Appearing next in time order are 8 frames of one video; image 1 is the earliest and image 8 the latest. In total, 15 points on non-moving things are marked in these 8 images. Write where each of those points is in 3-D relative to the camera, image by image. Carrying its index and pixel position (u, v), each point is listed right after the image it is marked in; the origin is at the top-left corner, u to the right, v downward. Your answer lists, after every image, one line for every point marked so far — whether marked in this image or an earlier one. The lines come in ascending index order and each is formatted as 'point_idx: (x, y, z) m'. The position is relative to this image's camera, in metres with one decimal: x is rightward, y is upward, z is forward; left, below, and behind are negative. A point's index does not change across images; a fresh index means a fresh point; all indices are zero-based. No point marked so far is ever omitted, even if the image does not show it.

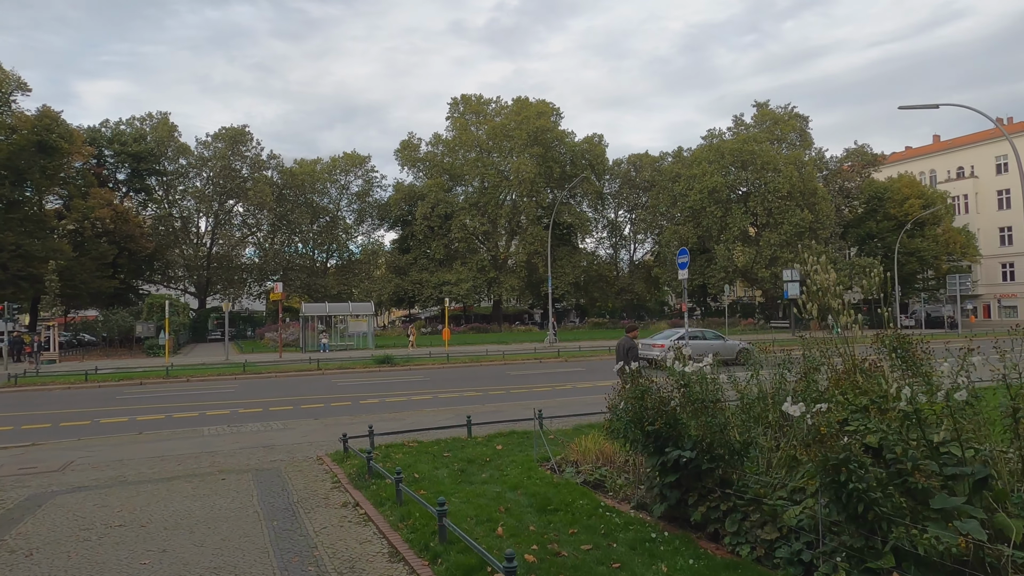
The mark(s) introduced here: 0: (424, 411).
0: (-1.7, -2.5, +13.2) m
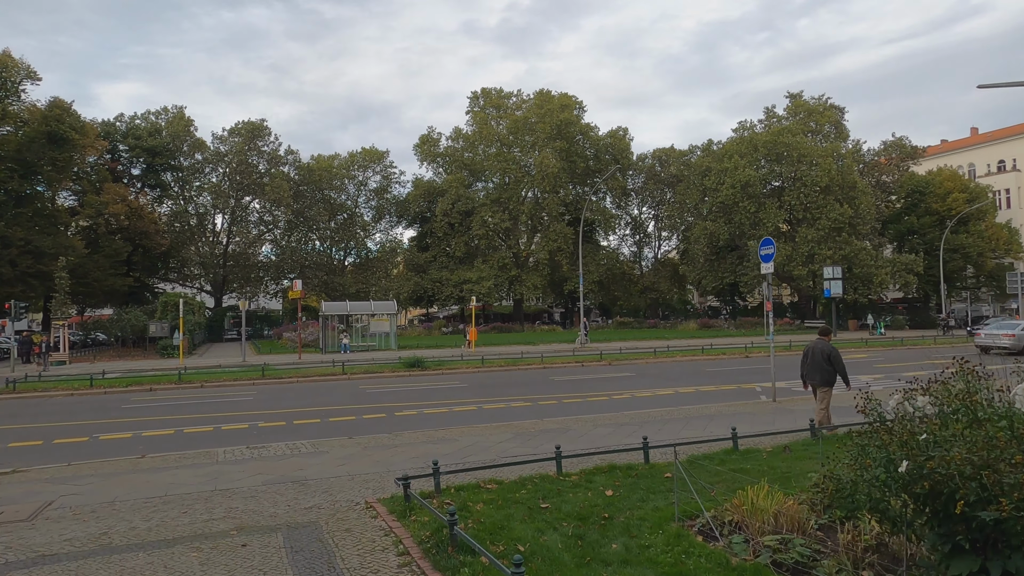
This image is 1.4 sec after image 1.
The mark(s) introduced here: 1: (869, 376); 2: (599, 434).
0: (-0.5, -2.4, +11.2) m
1: (+10.5, -2.6, +19.4) m
2: (+1.4, -2.3, +10.4) m
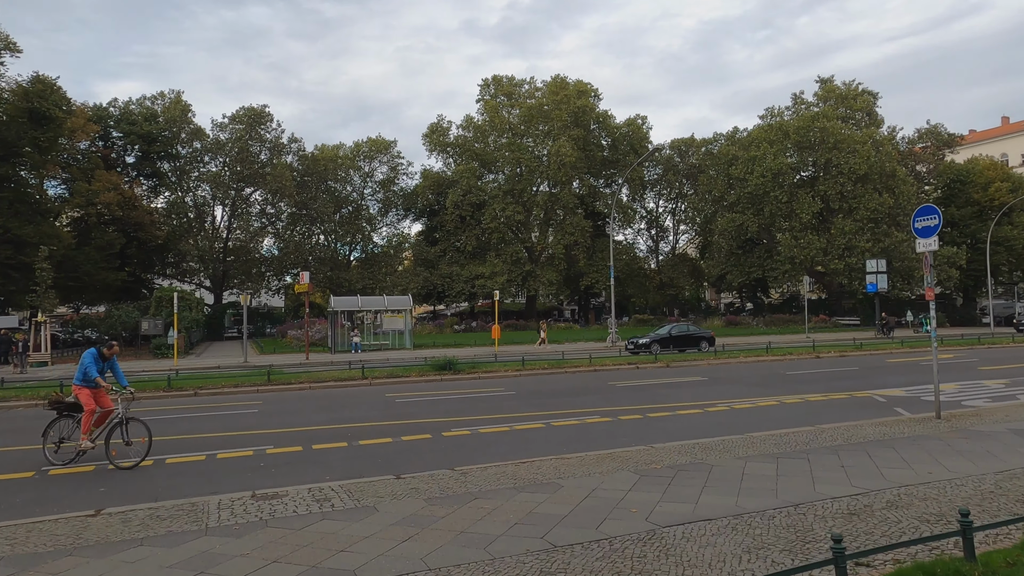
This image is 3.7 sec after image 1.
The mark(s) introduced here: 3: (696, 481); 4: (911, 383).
0: (+0.8, -2.1, +8.1) m
1: (+11.9, -2.3, +16.2) m
2: (+2.7, -2.0, +7.2) m
3: (+1.9, -2.0, +6.8) m
4: (+9.9, -2.4, +16.4) m
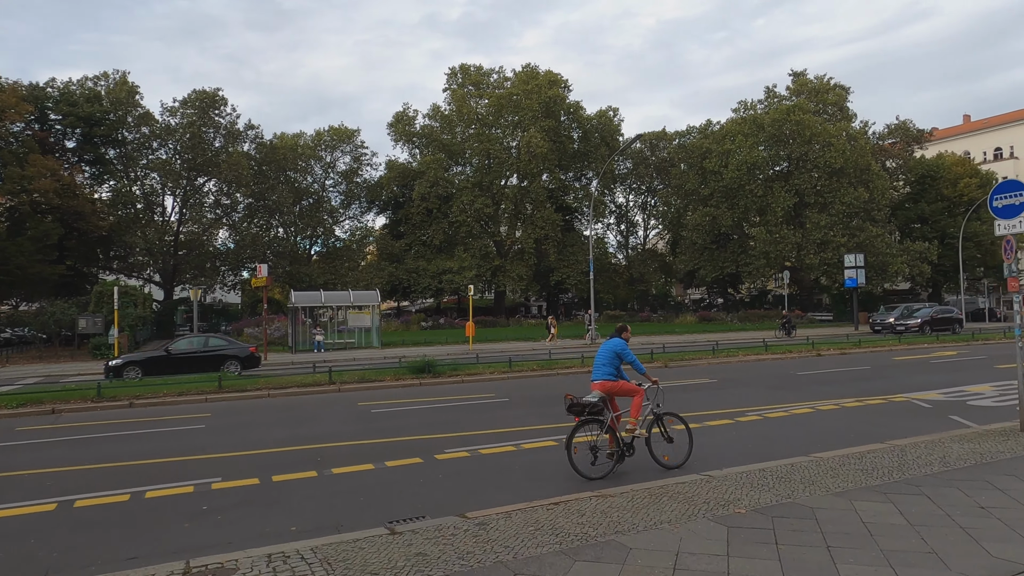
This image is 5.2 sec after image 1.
0: (+1.1, -2.0, +6.1) m
1: (+11.7, -2.1, +14.9) m
2: (+3.1, -1.9, +5.4) m
3: (+2.3, -1.9, +5.0) m
4: (+9.7, -2.2, +15.0) m
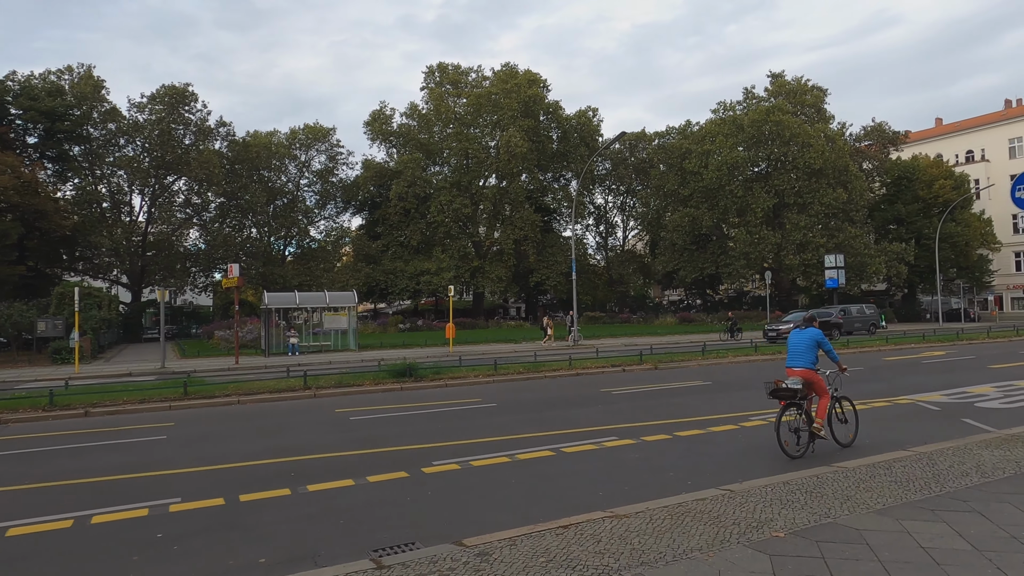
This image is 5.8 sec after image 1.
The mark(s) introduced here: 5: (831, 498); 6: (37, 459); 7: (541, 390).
0: (+1.1, -1.9, +5.4) m
1: (+11.4, -2.1, +14.5) m
2: (+3.1, -1.8, +4.8) m
3: (+2.3, -1.8, +4.3) m
4: (+9.4, -2.1, +14.5) m
5: (+2.9, -1.9, +6.0) m
6: (-6.6, -2.4, +9.3) m
7: (+0.6, -2.3, +14.7) m
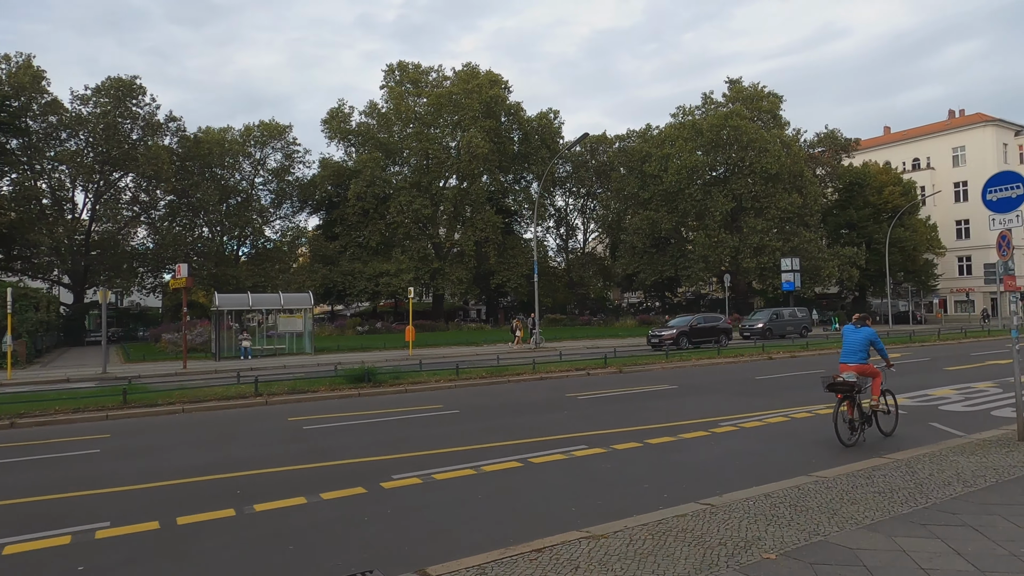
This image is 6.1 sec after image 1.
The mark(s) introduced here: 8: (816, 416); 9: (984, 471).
0: (+0.9, -1.9, +5.0) m
1: (+10.6, -2.2, +14.7) m
2: (+2.9, -1.8, +4.5) m
3: (+2.2, -1.8, +3.9) m
4: (+8.6, -2.2, +14.6) m
5: (+2.6, -1.9, +5.7) m
6: (-7.1, -2.4, +8.4) m
7: (-0.2, -2.3, +14.3) m
8: (+5.2, -2.2, +11.3) m
9: (+5.0, -1.9, +7.0) m
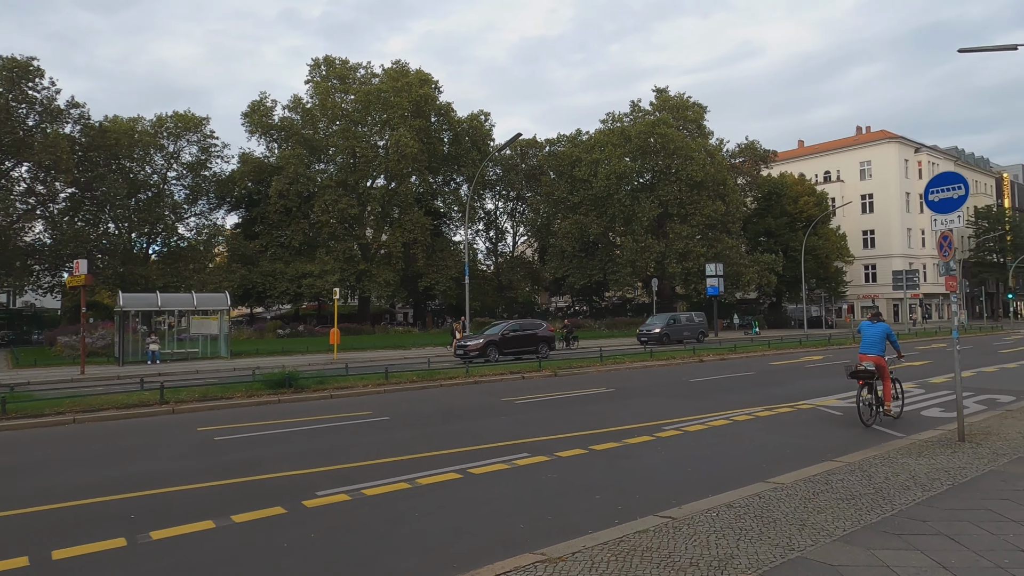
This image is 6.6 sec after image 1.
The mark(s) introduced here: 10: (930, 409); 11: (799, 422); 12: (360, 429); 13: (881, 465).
0: (+0.5, -1.9, +4.4) m
1: (+9.1, -2.2, +15.2) m
2: (+2.6, -1.8, +4.1) m
3: (+1.9, -1.8, +3.5) m
4: (+7.2, -2.3, +14.8) m
5: (+2.2, -1.9, +5.3) m
6: (-7.8, -2.3, +7.0) m
7: (-1.5, -2.3, +13.5) m
8: (+4.1, -2.2, +11.1) m
9: (+4.4, -1.9, +6.8) m
10: (+7.4, -2.2, +11.8) m
11: (+4.7, -2.2, +10.8) m
12: (-2.5, -2.3, +10.6) m
13: (+4.1, -2.0, +7.3) m
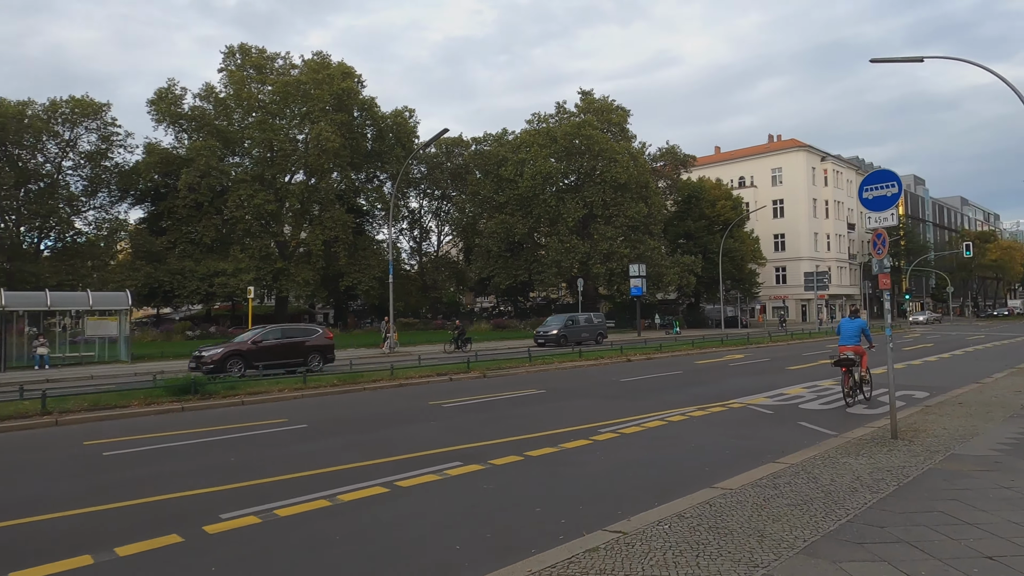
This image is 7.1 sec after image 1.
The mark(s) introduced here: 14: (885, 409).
0: (+0.2, -1.8, +3.9) m
1: (+7.5, -2.2, +15.5) m
2: (+2.3, -1.8, +3.8) m
3: (+1.7, -1.7, +3.1) m
4: (+5.6, -2.3, +14.9) m
5: (+1.7, -1.8, +4.9) m
6: (-8.4, -2.2, +5.4) m
7: (-2.9, -2.2, +12.7) m
8: (+3.0, -2.2, +11.0) m
9: (+3.7, -1.9, +6.7) m
10: (+6.2, -2.1, +12.0) m
11: (+3.5, -2.1, +10.7) m
12: (-3.5, -2.2, +9.7) m
13: (+3.4, -1.9, +7.2) m
14: (+6.4, -2.1, +11.4) m
